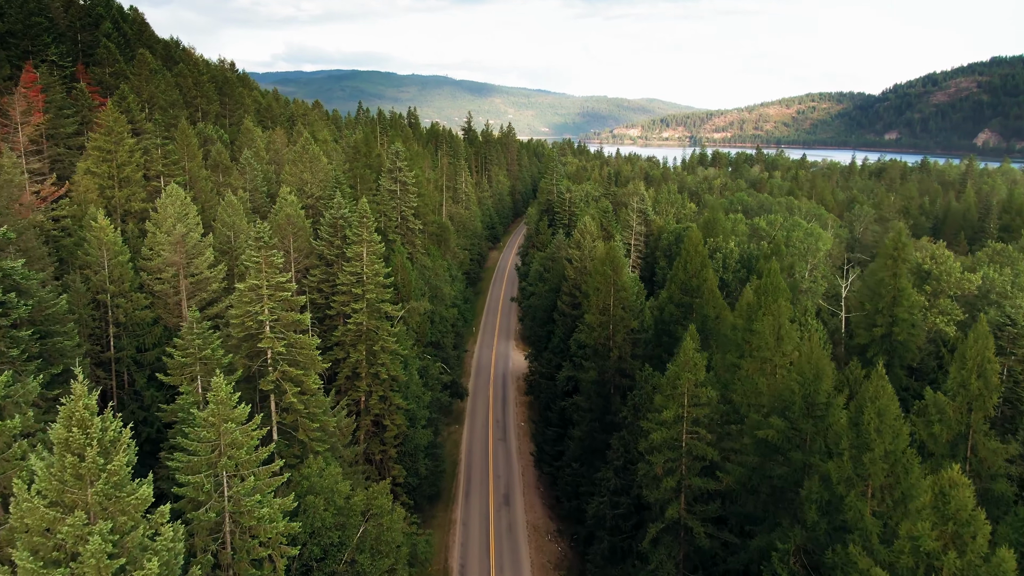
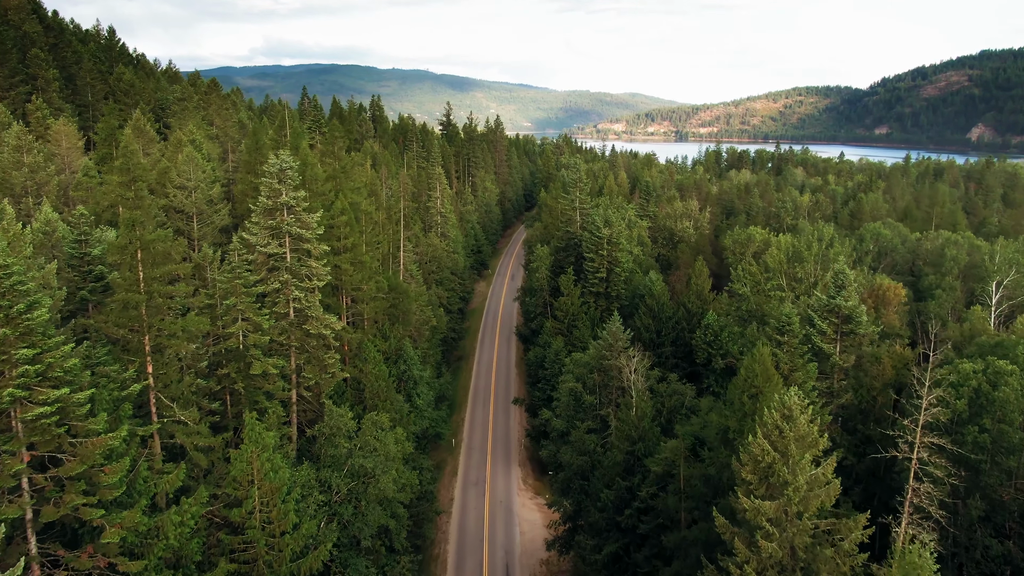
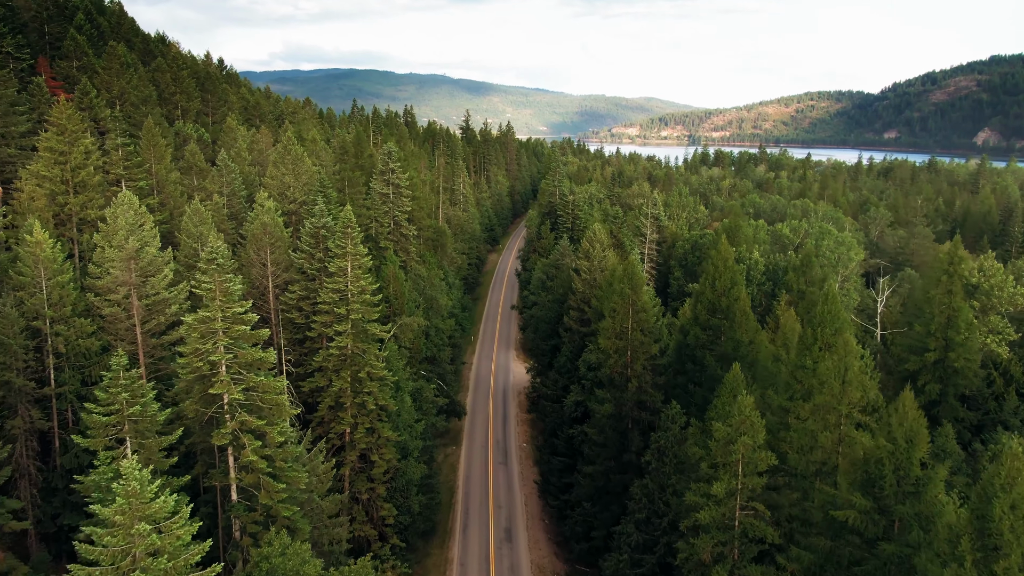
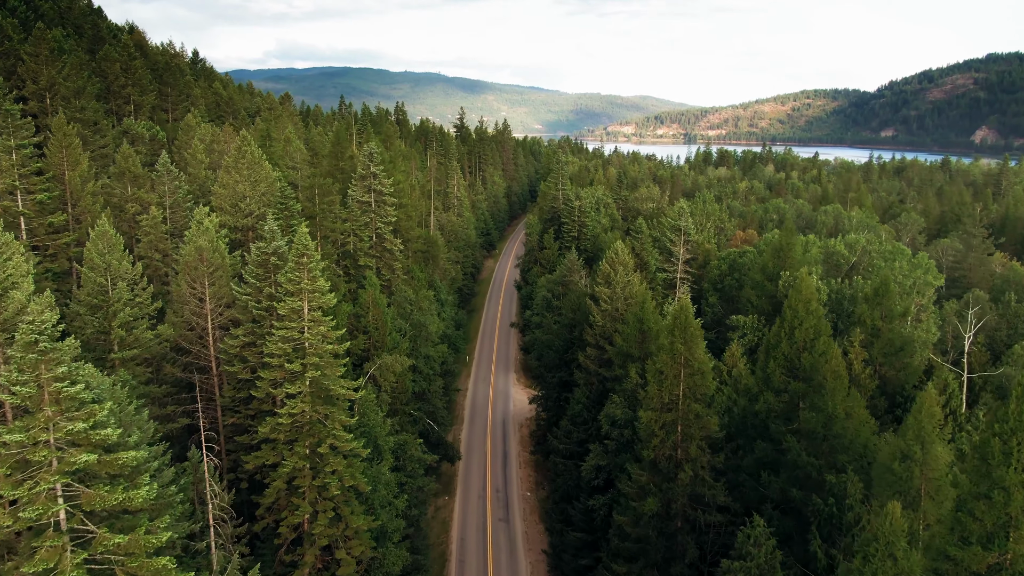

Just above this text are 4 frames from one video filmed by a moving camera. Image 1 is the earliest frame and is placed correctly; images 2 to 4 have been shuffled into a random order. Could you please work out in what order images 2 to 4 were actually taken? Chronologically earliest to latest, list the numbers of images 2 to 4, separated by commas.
3, 4, 2
